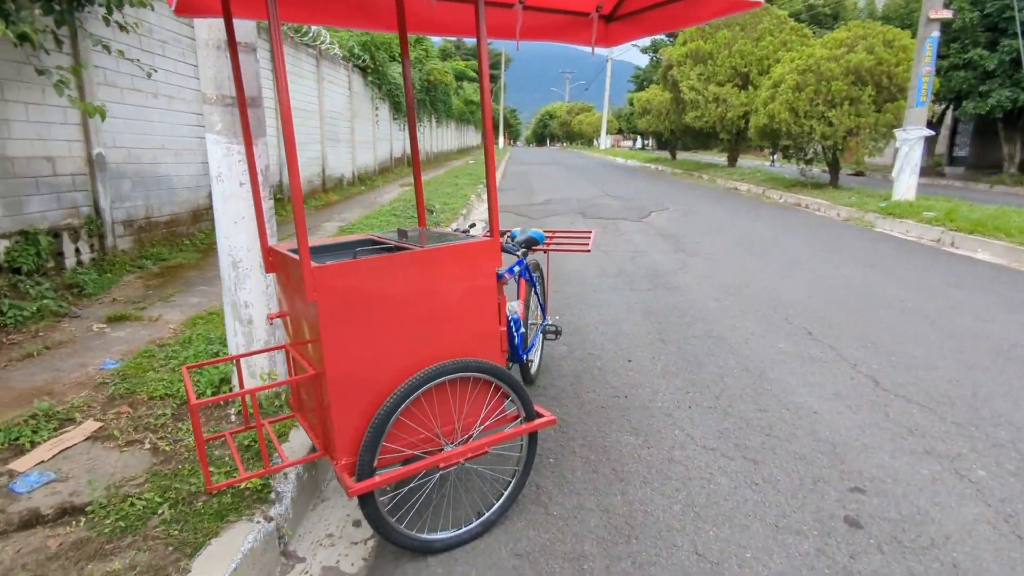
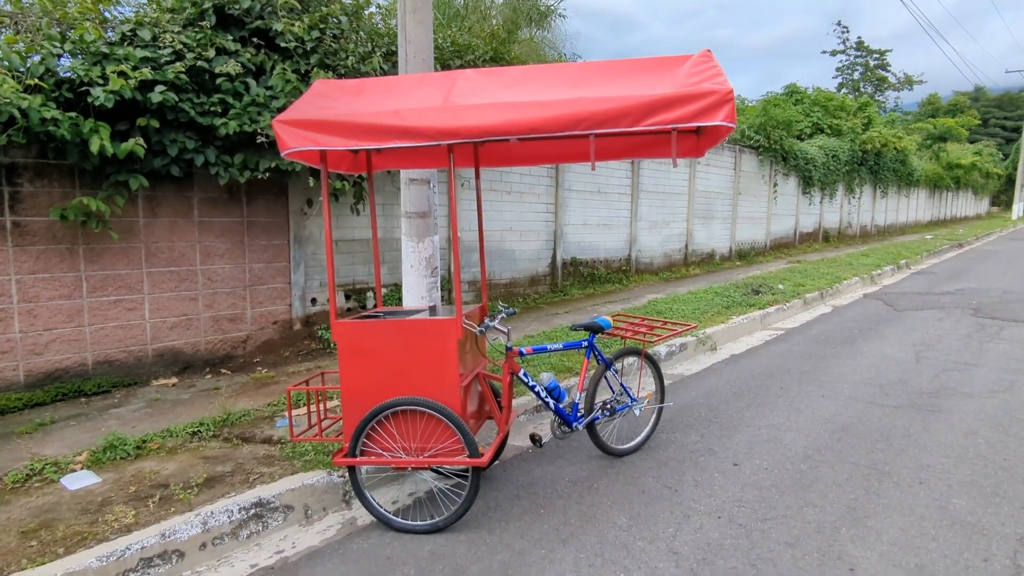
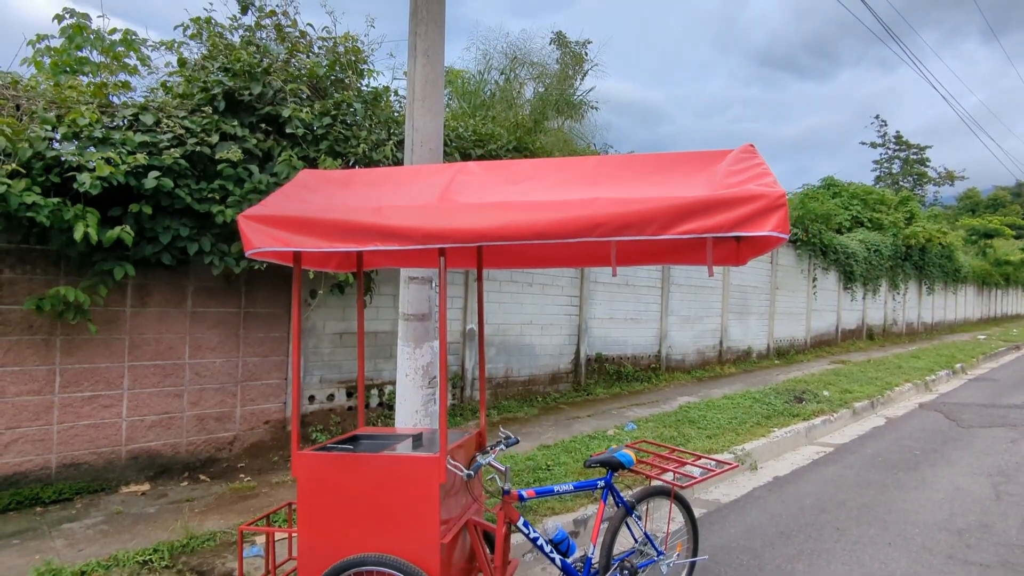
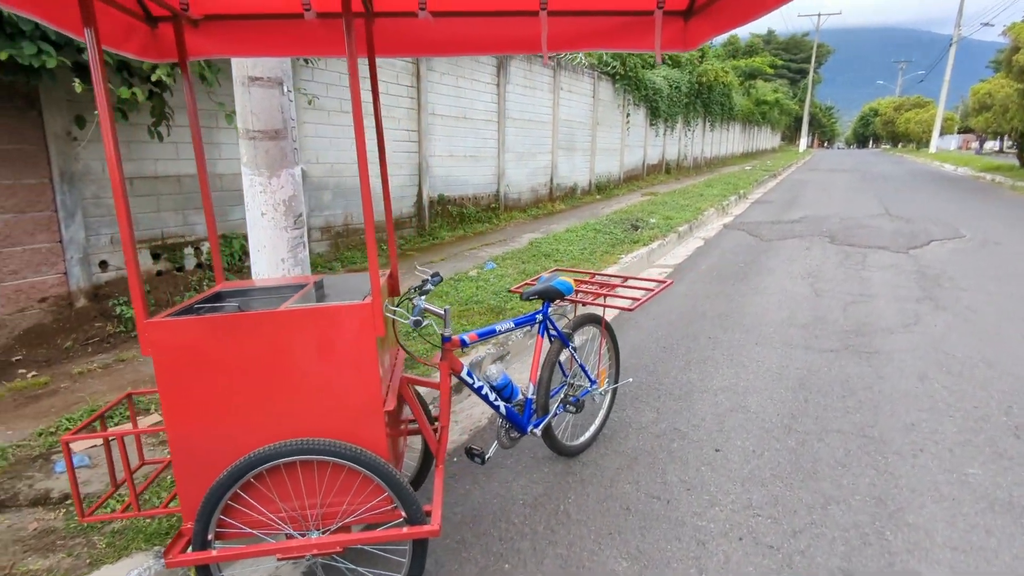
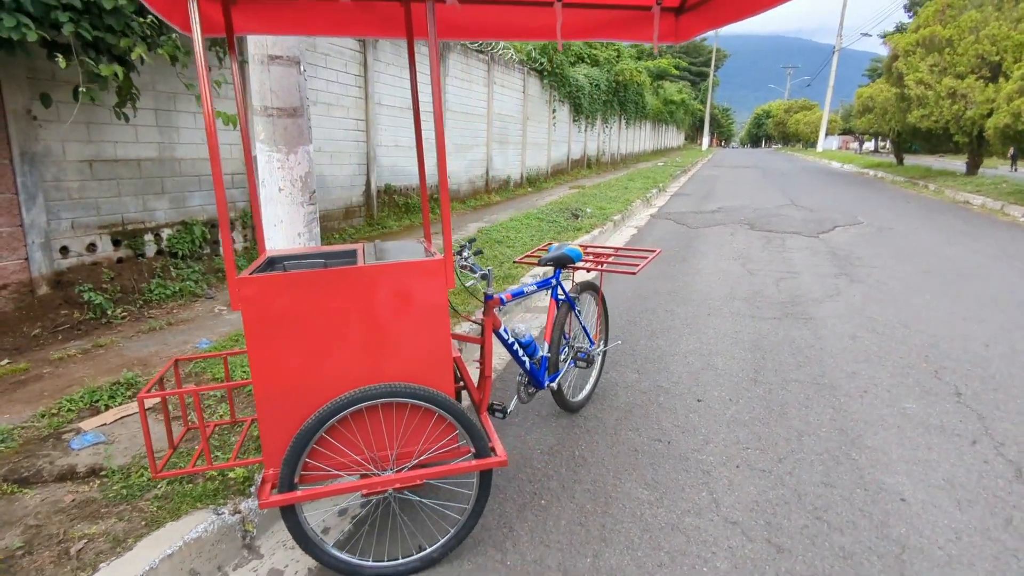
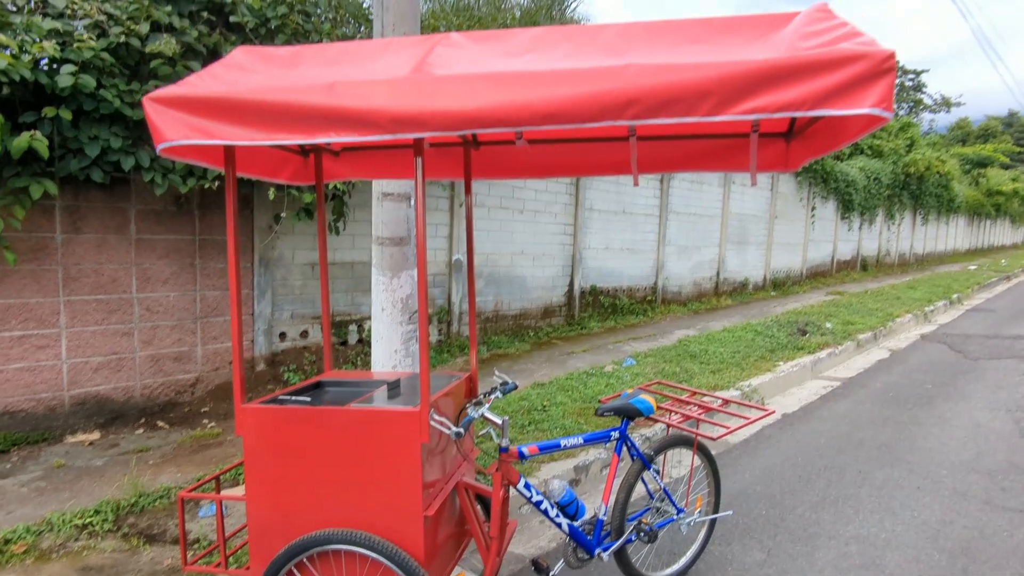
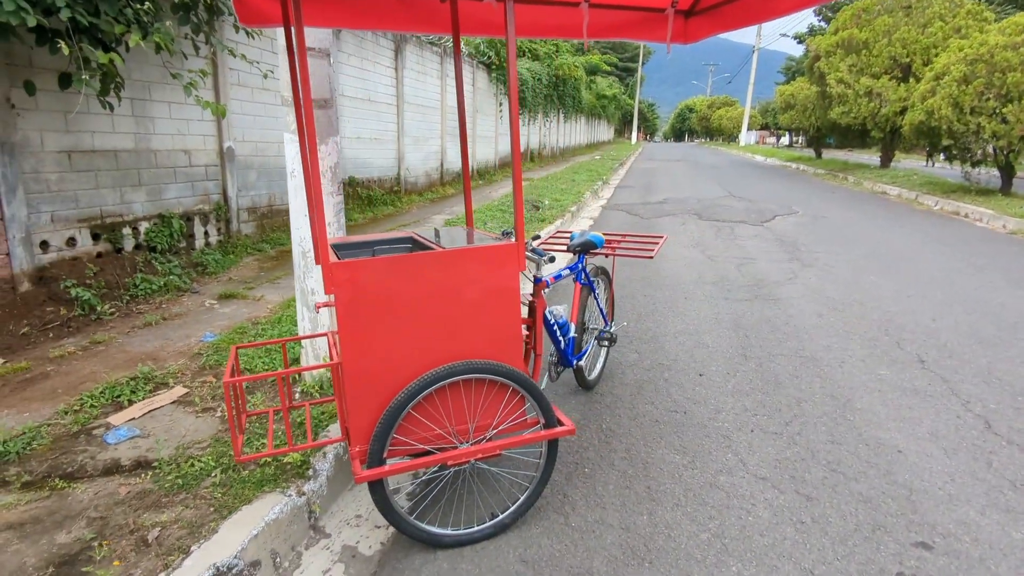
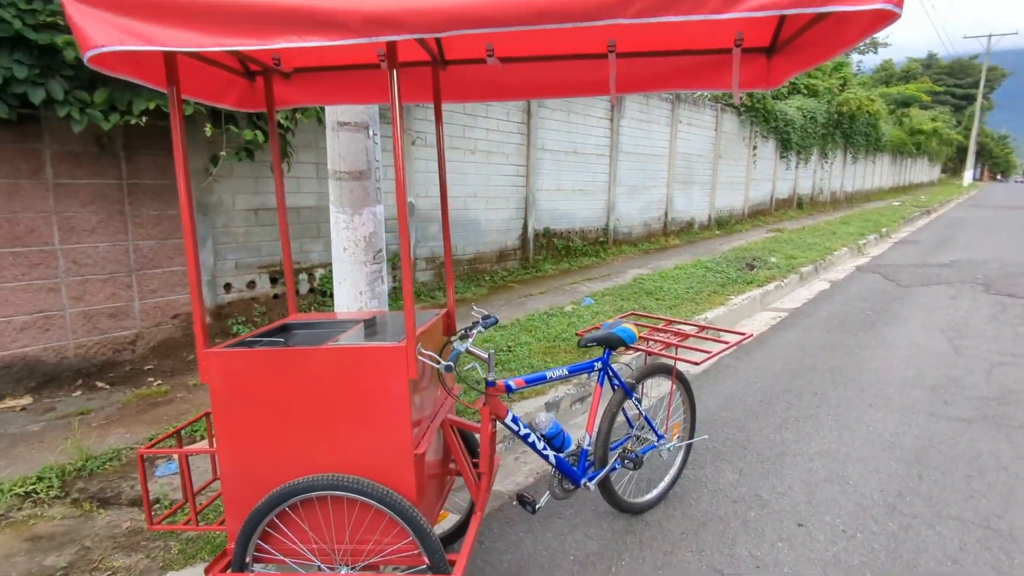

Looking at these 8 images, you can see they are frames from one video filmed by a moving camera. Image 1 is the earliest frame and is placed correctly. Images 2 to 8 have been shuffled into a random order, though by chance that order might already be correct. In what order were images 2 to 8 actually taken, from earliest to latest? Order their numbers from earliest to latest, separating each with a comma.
7, 5, 4, 8, 6, 3, 2
